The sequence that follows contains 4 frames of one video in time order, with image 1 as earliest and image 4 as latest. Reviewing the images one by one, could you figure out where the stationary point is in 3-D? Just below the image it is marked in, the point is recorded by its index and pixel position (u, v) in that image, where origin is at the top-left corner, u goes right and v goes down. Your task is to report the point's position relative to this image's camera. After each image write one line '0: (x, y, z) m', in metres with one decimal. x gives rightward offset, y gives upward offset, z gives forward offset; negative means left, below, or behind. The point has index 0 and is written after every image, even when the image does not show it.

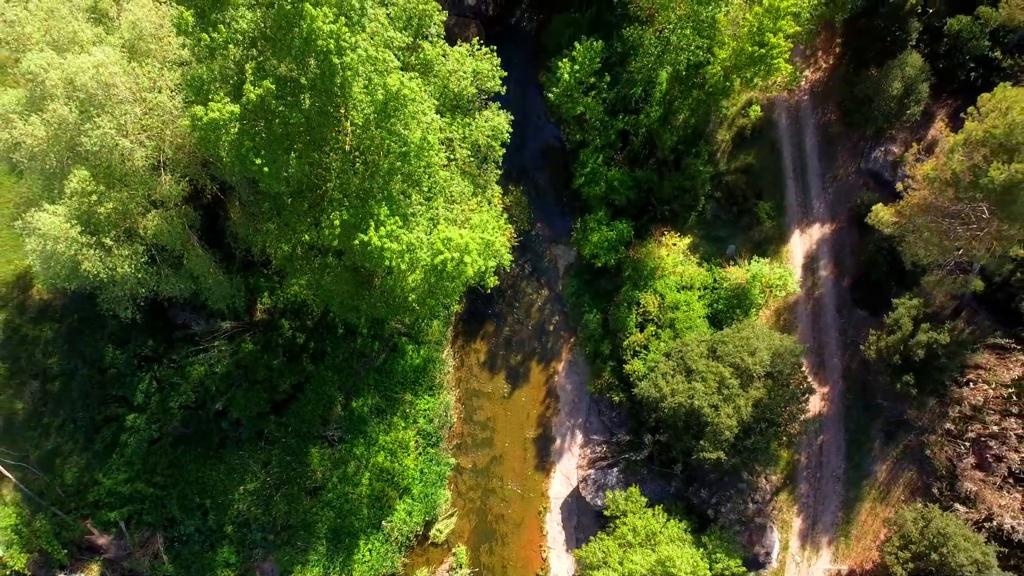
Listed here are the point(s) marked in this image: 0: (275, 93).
0: (-8.2, +6.7, +19.6) m
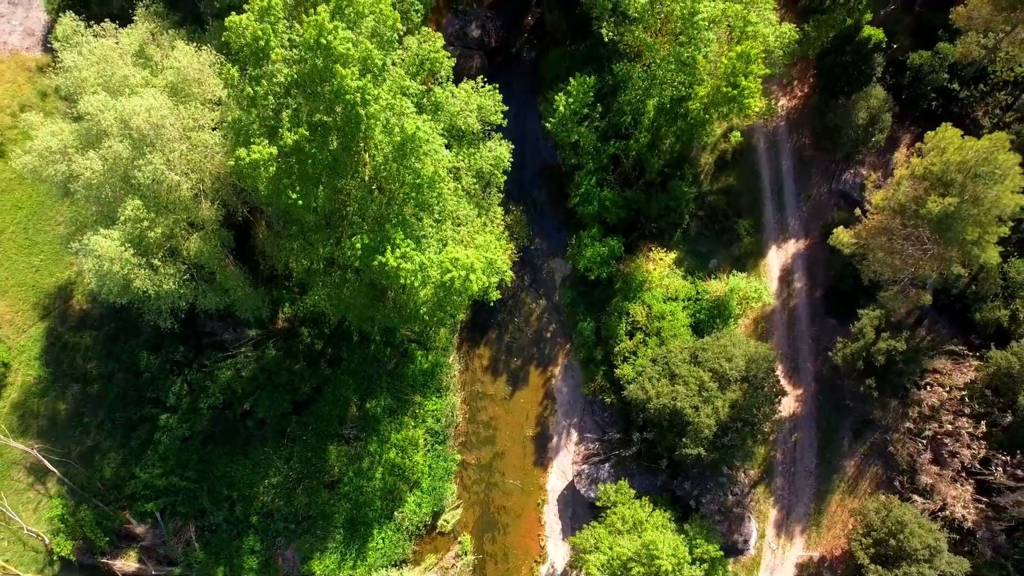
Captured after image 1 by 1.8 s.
0: (-8.2, +6.0, +22.6) m
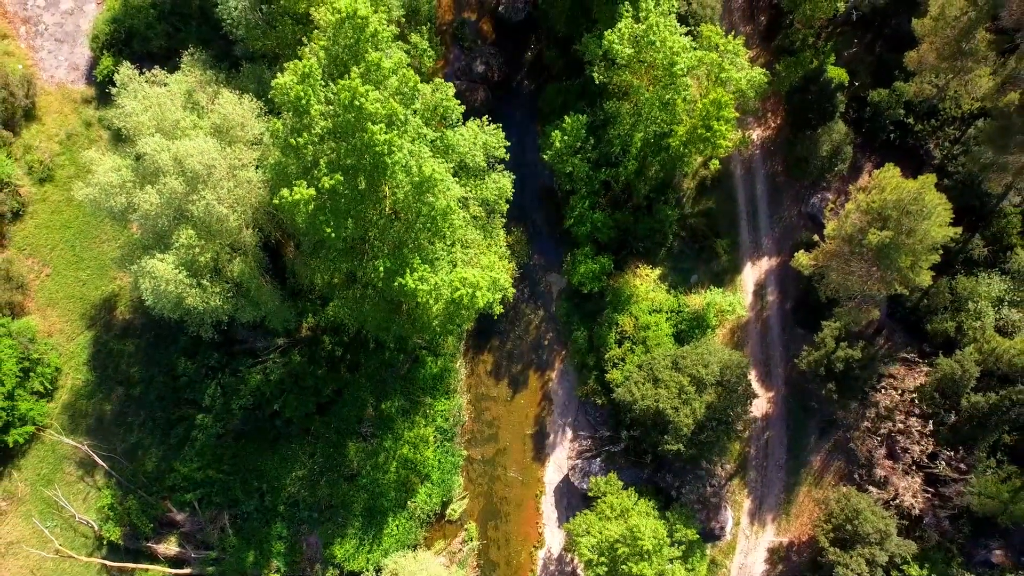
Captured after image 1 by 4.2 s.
0: (-8.1, +5.1, +26.5) m
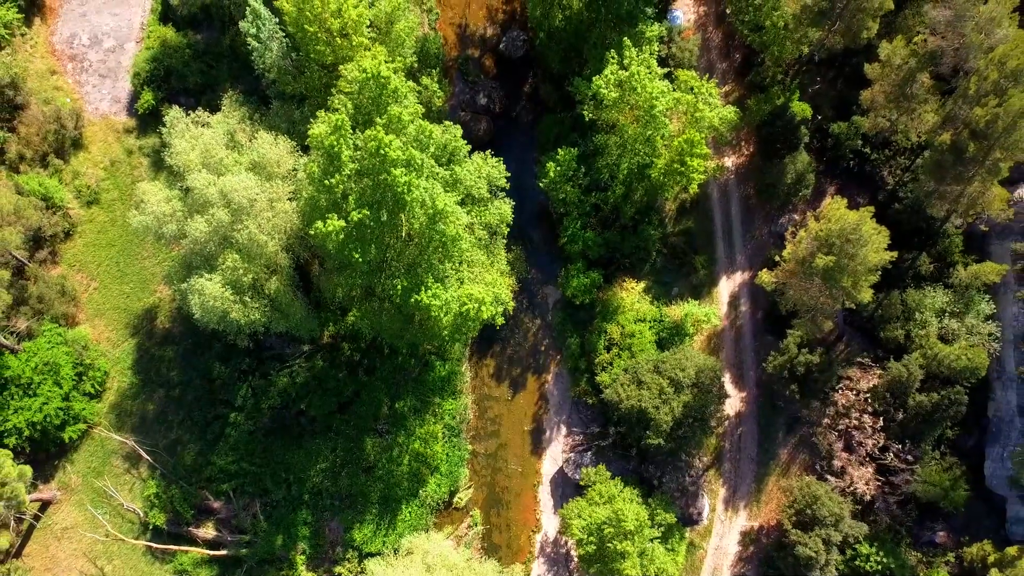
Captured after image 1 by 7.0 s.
0: (-8.1, +4.1, +31.0) m
